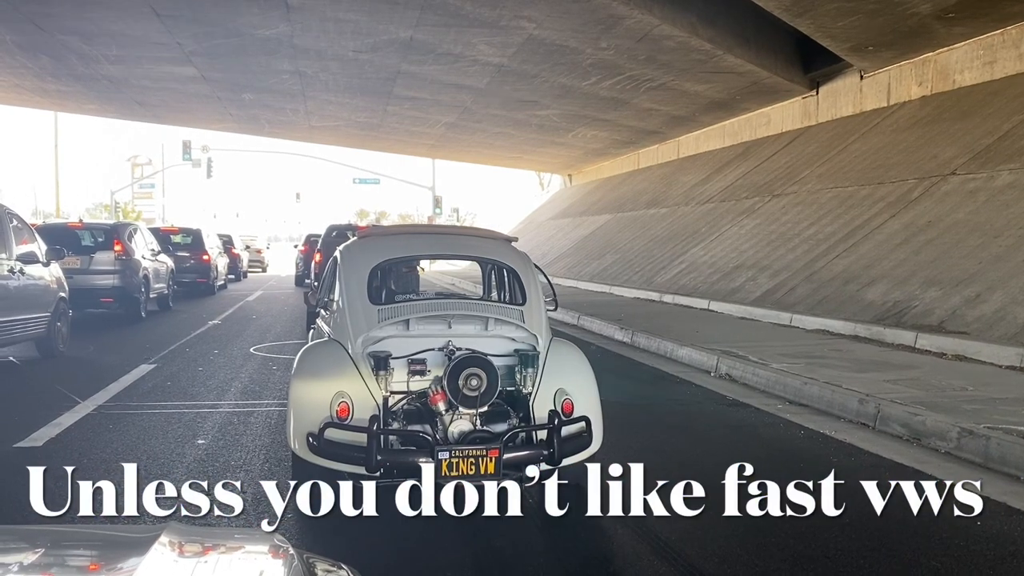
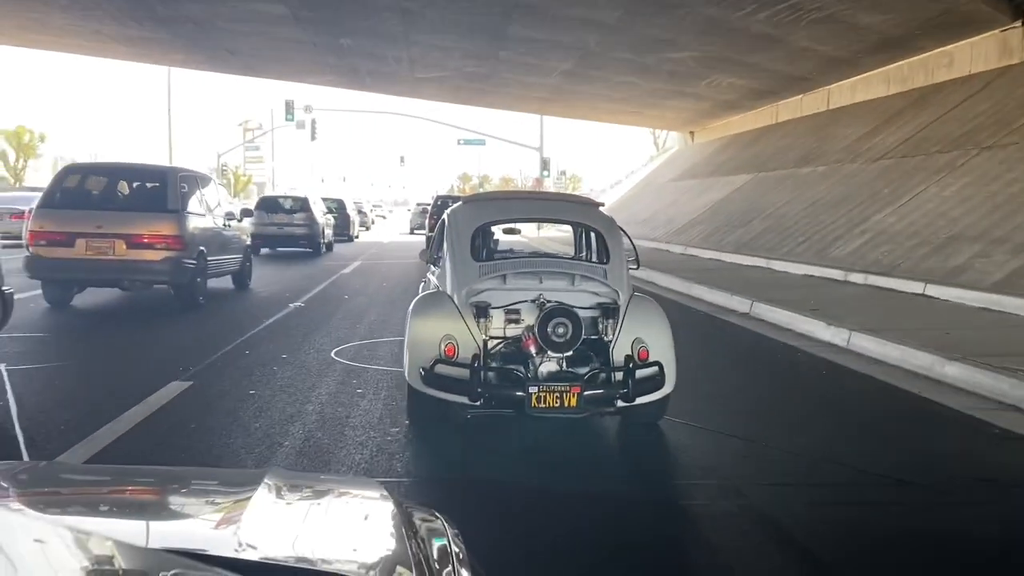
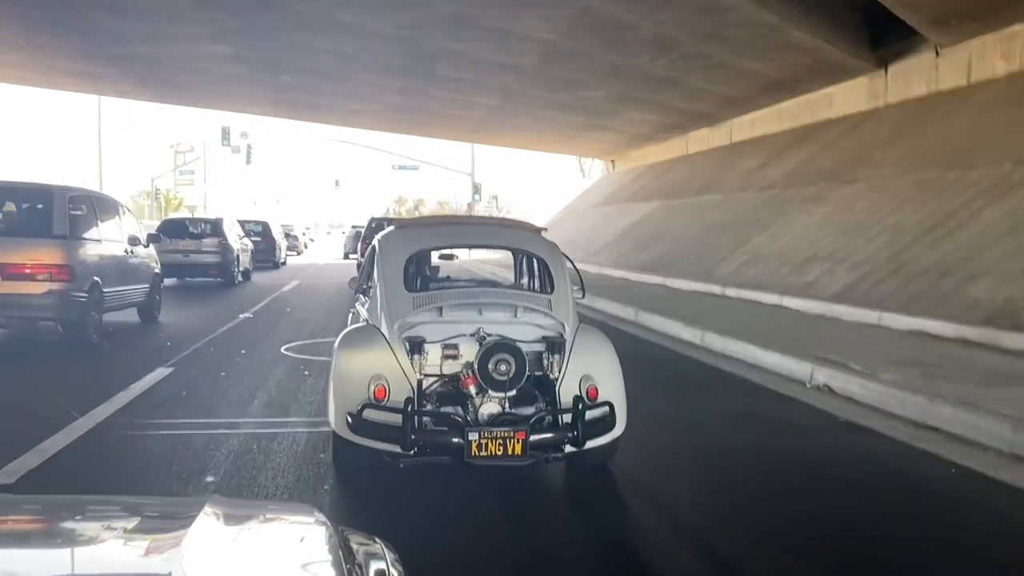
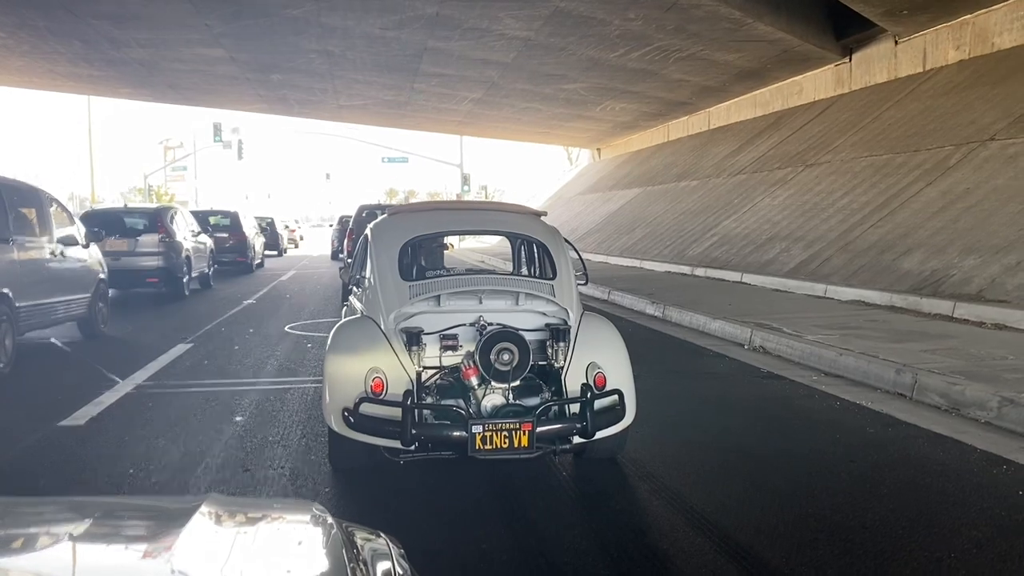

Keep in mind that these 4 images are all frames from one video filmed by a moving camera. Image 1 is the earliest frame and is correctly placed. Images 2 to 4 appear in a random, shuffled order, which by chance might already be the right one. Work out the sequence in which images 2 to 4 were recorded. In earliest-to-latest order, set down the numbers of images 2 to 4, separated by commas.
4, 3, 2
